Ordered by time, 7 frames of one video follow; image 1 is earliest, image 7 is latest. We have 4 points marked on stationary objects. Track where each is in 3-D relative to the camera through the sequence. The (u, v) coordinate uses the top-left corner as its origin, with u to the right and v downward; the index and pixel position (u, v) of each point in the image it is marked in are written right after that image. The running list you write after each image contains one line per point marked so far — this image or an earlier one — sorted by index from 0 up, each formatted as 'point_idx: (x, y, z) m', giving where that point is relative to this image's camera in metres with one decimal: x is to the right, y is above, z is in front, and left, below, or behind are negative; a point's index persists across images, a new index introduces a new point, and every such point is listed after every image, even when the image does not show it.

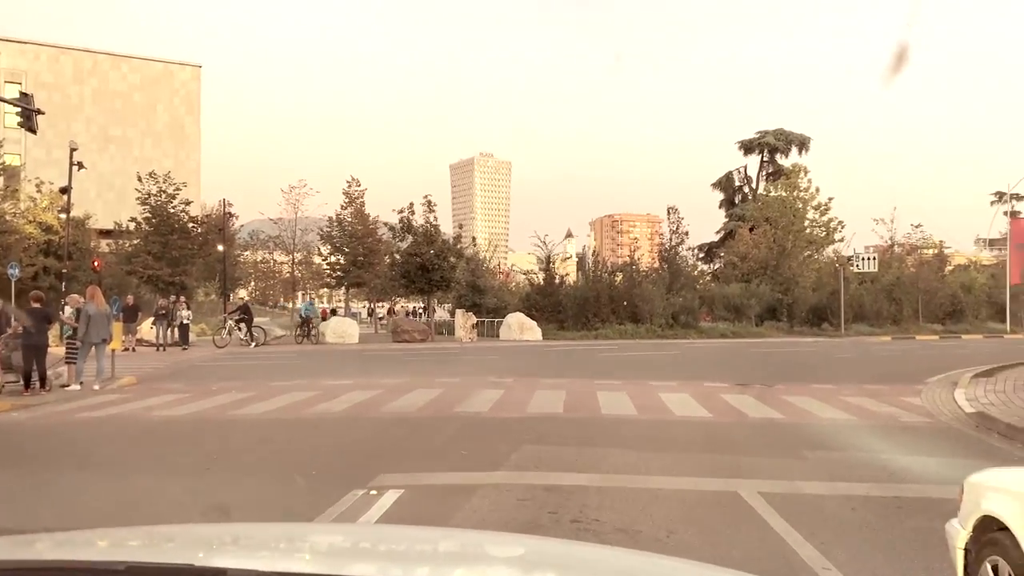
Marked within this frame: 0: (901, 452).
0: (+4.2, -1.8, +8.5) m
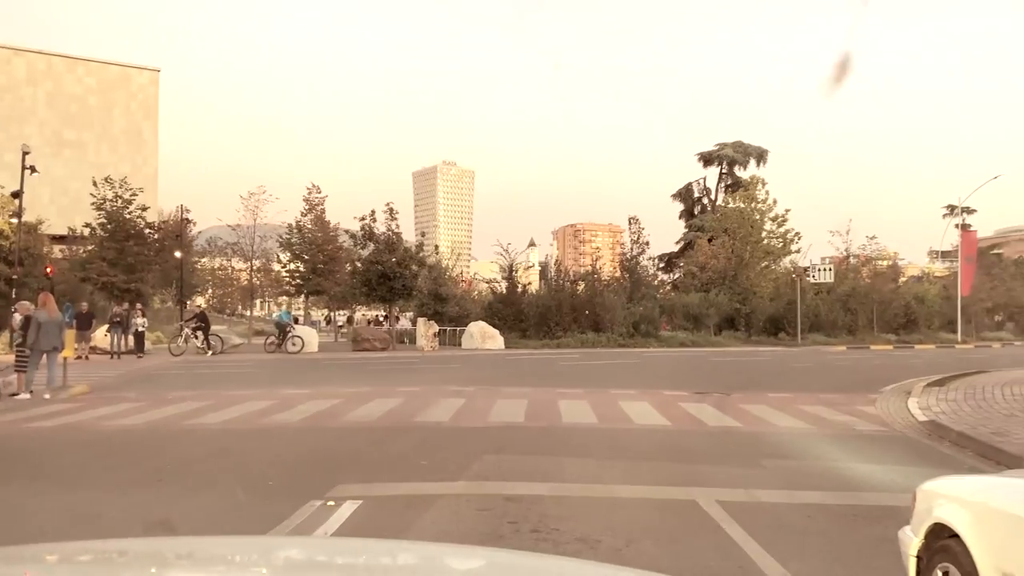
0: (+3.8, -1.9, +8.6) m
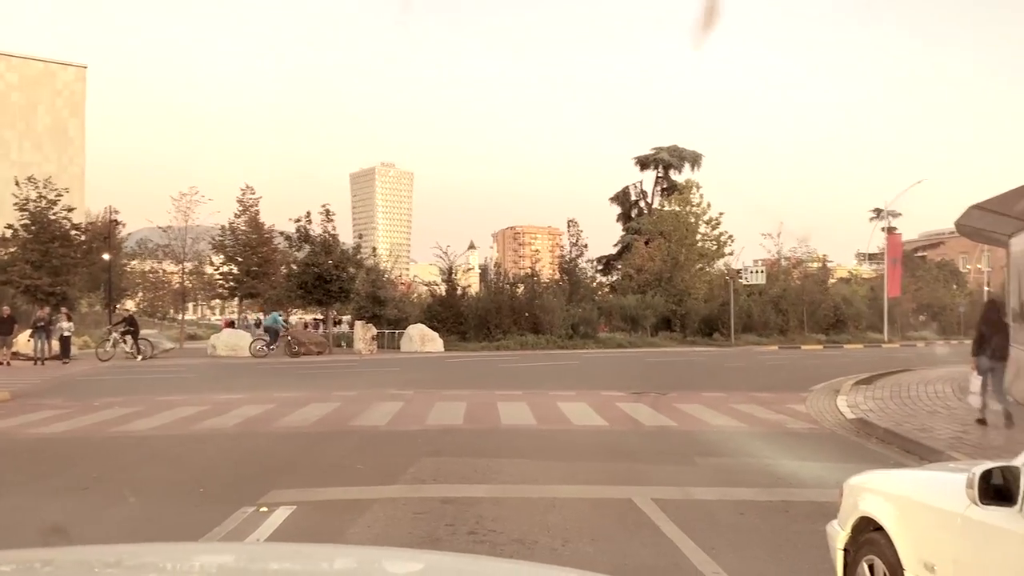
0: (+3.1, -1.9, +8.8) m
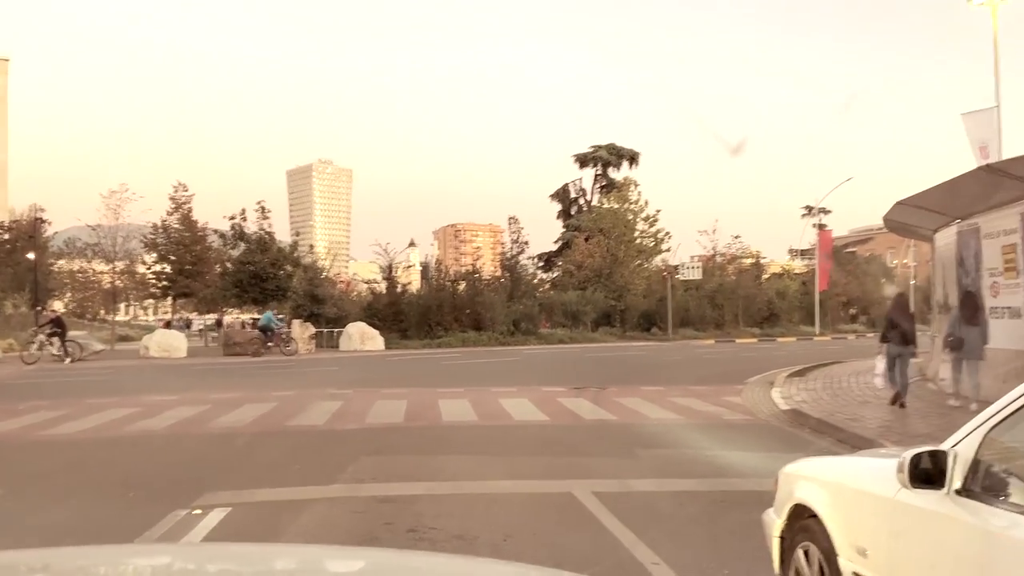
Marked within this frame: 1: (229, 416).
0: (+2.4, -1.8, +9.0) m
1: (-4.6, -2.1, +12.6) m
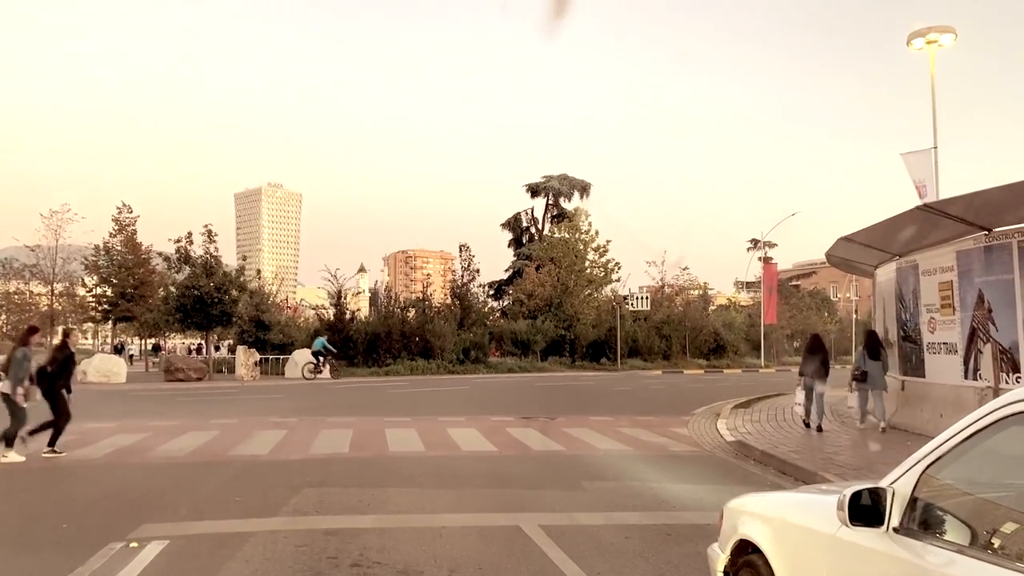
0: (+1.8, -2.2, +9.1) m
1: (-5.4, -2.5, +12.2) m
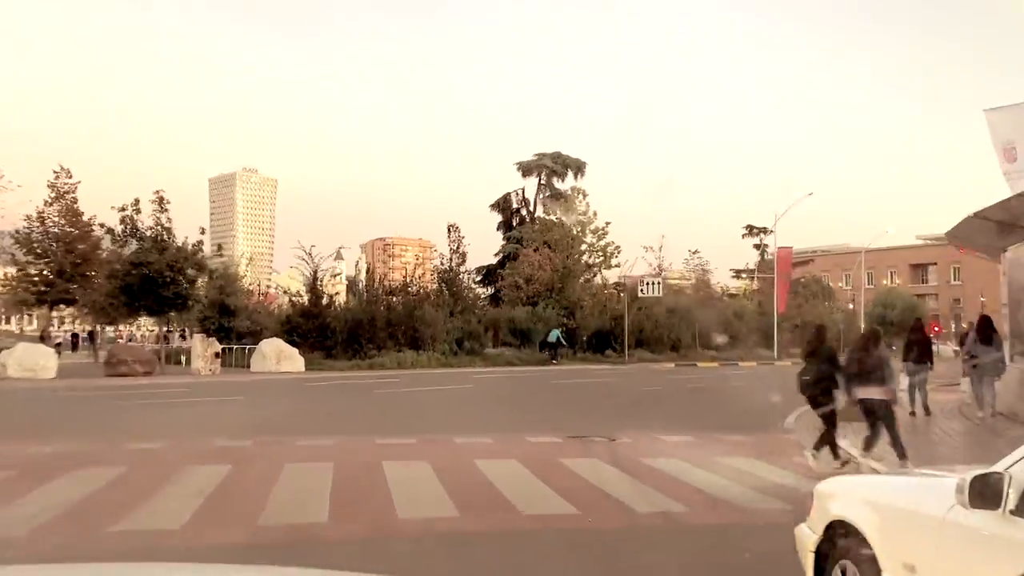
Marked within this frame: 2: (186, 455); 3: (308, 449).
0: (+2.7, -1.9, +4.6) m
1: (-4.6, -2.0, +7.5) m
2: (-4.2, -2.1, +9.8) m
3: (-2.7, -2.1, +10.1) m
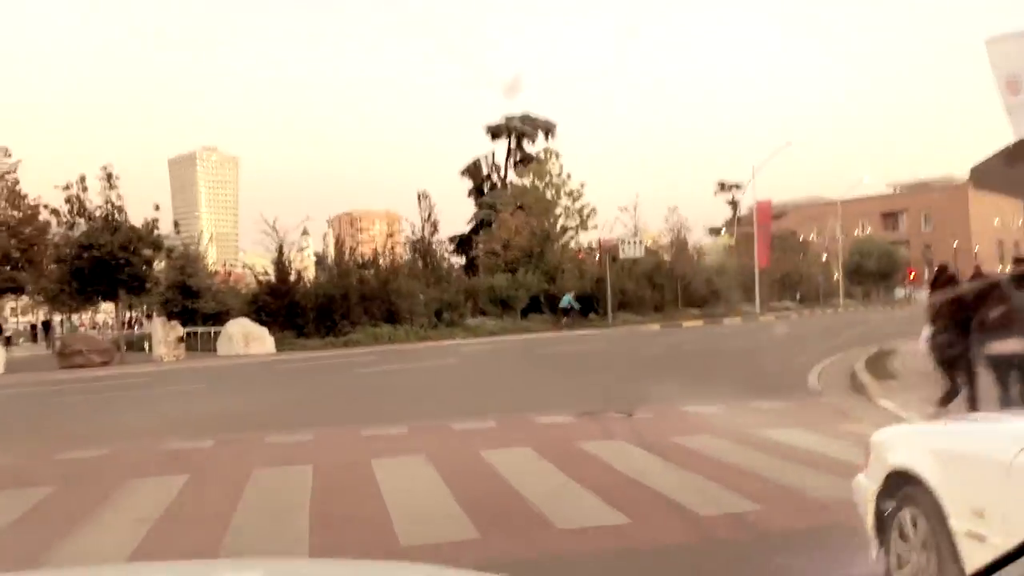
0: (+3.0, -1.5, +3.3) m
1: (-4.4, -1.9, +5.9) m
2: (-4.1, -1.9, +8.2) m
3: (-2.6, -1.8, +8.6) m
